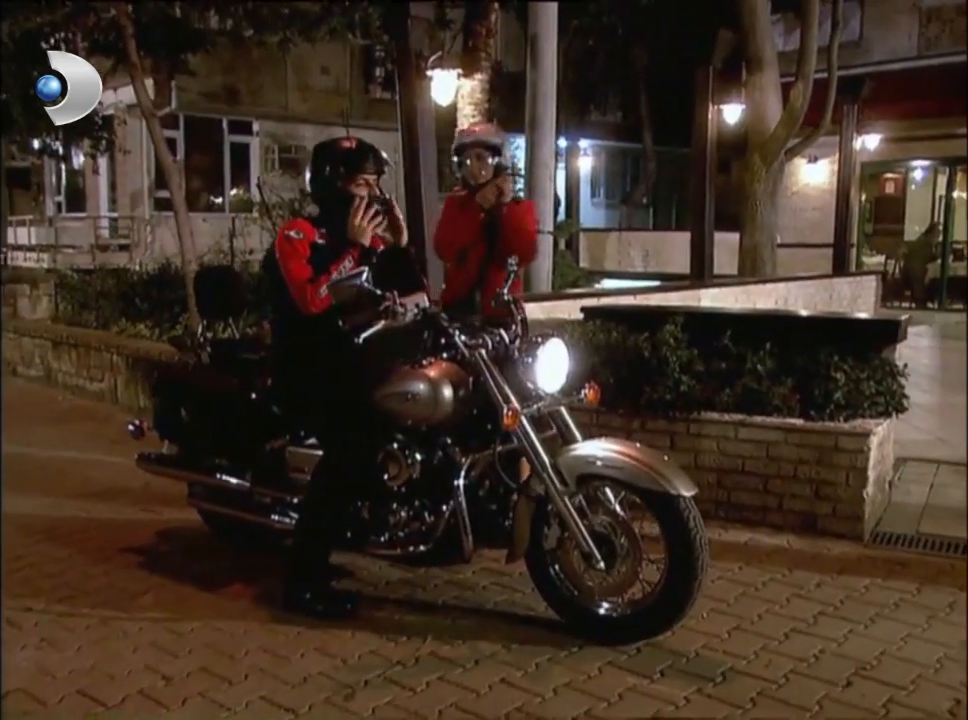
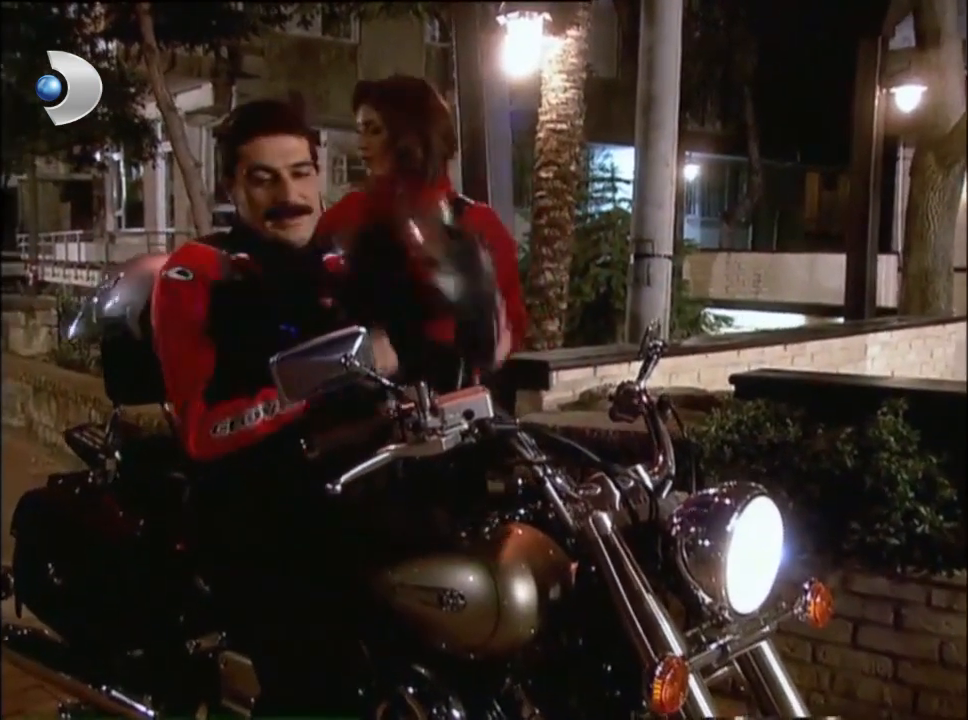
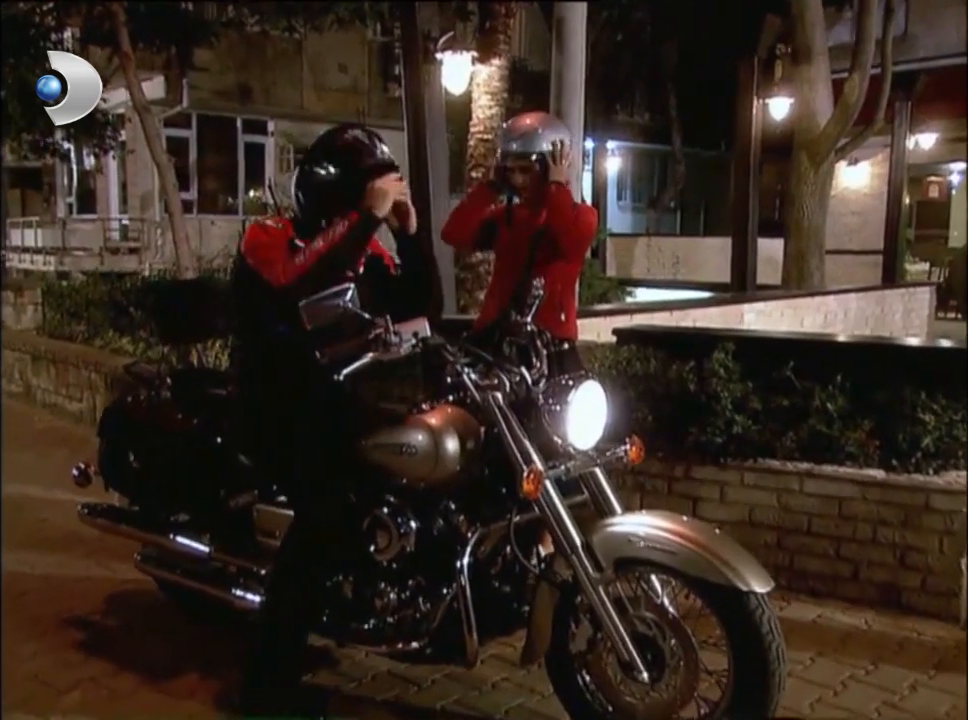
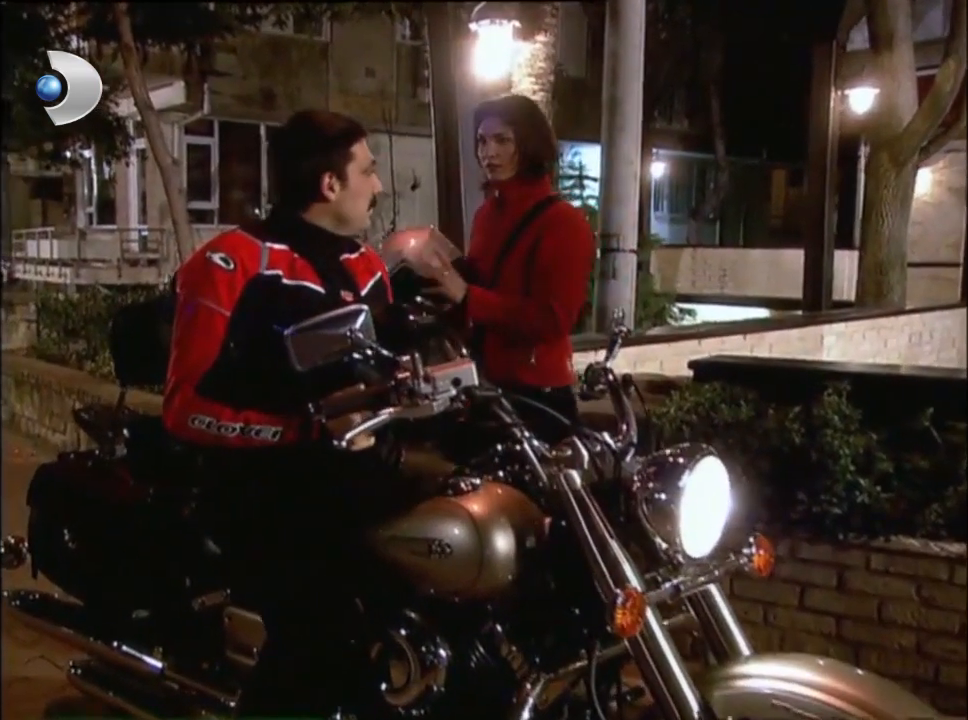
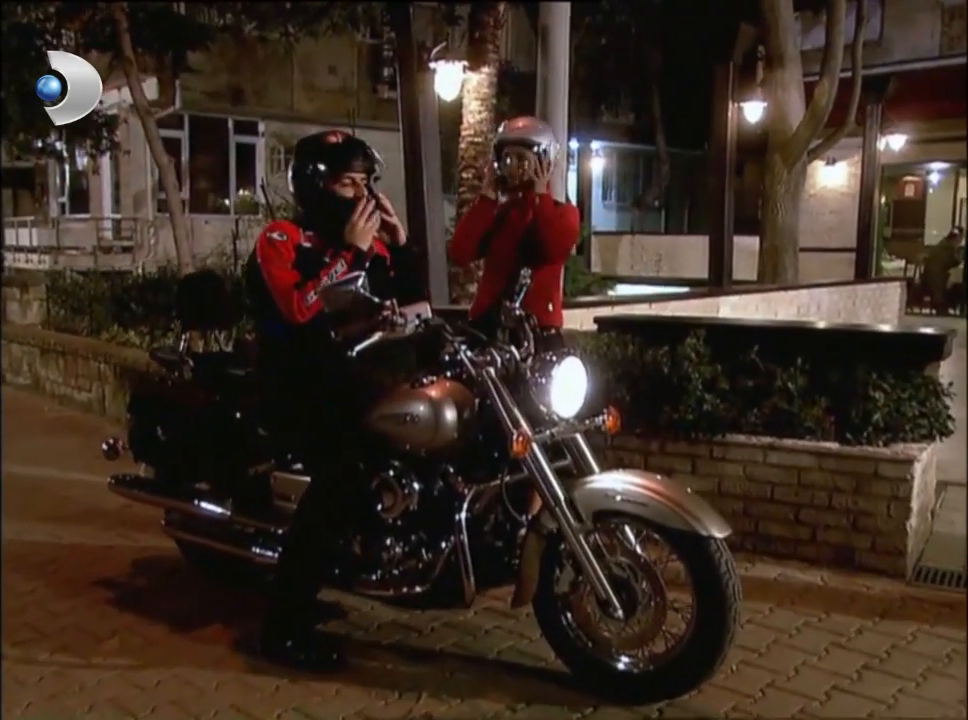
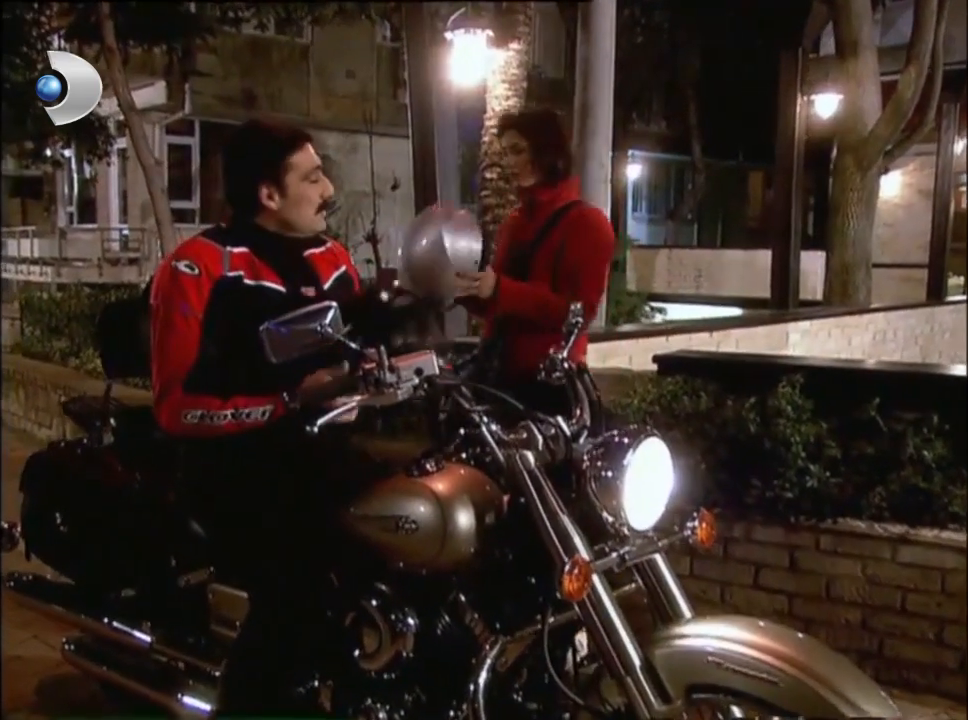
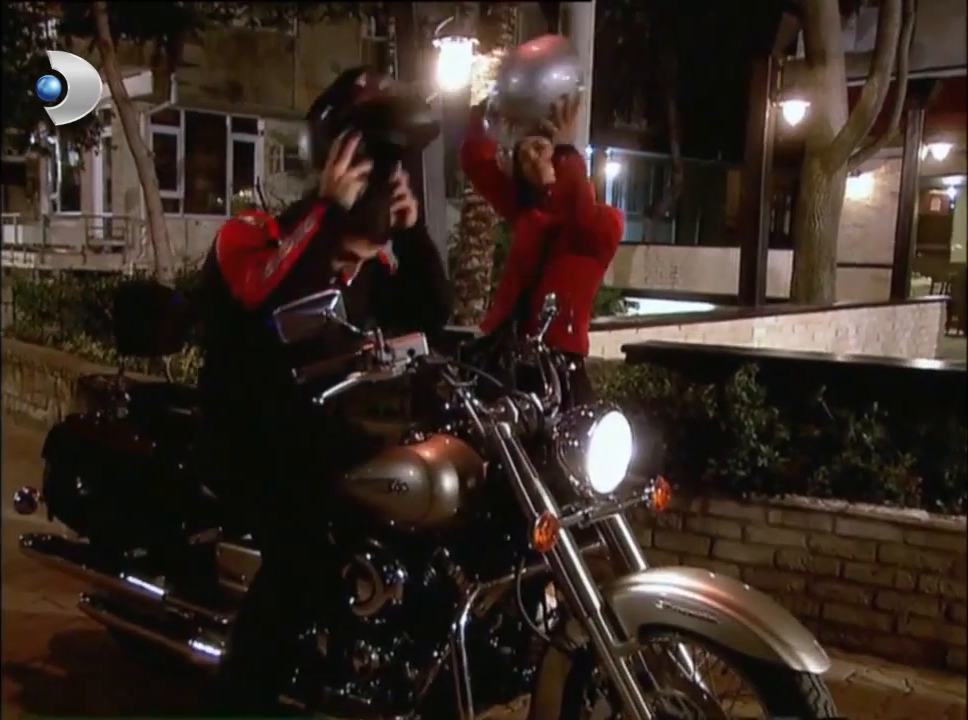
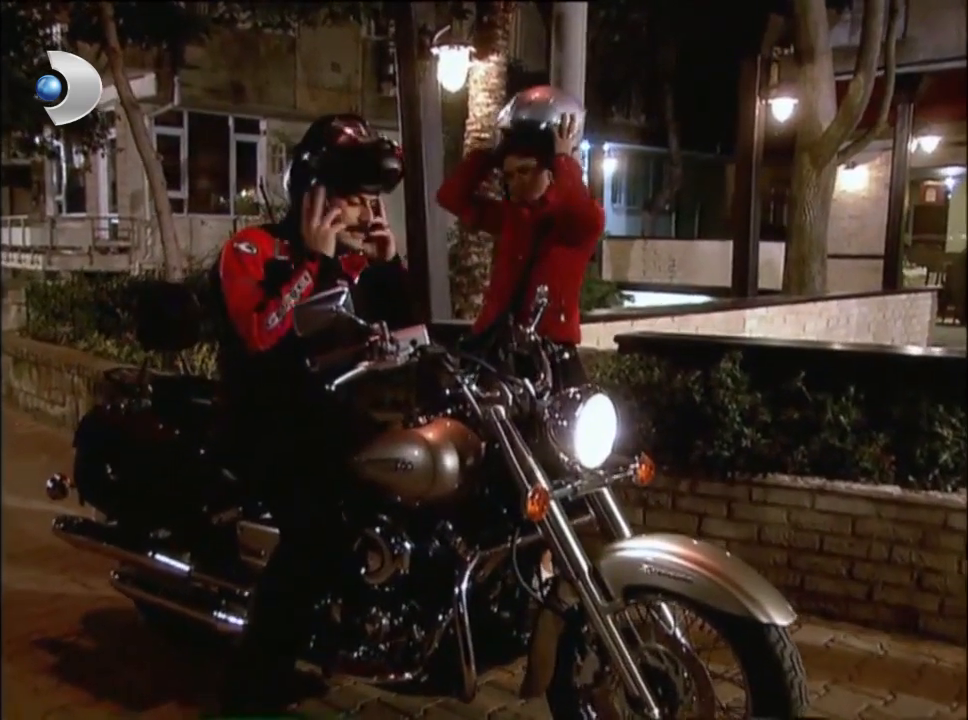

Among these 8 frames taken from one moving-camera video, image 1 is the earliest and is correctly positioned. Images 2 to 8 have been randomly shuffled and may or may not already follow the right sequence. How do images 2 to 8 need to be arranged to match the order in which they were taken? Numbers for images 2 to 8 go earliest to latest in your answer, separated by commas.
5, 3, 8, 7, 6, 4, 2
